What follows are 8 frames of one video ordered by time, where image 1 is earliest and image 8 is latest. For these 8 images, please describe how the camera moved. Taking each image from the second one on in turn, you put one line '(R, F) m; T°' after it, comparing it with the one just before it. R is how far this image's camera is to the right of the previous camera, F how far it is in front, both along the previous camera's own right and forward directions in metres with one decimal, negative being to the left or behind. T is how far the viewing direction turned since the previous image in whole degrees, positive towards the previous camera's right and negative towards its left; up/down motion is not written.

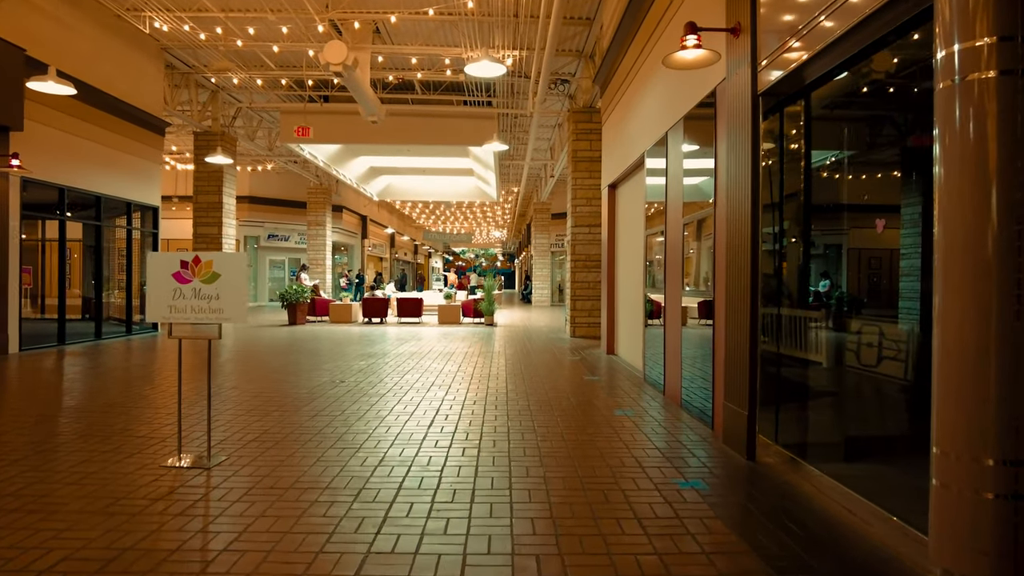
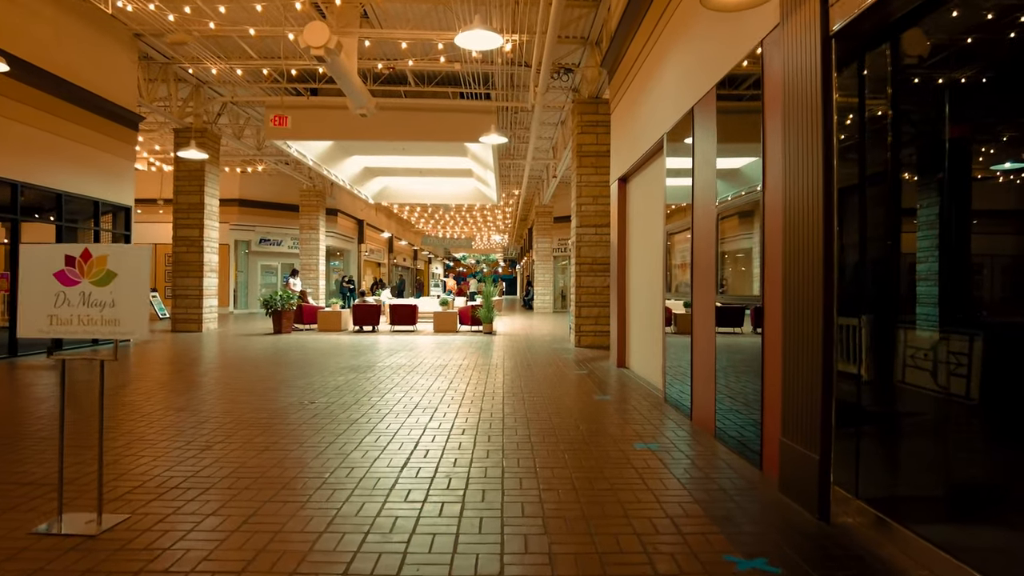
(0.0, +0.9) m; 0°
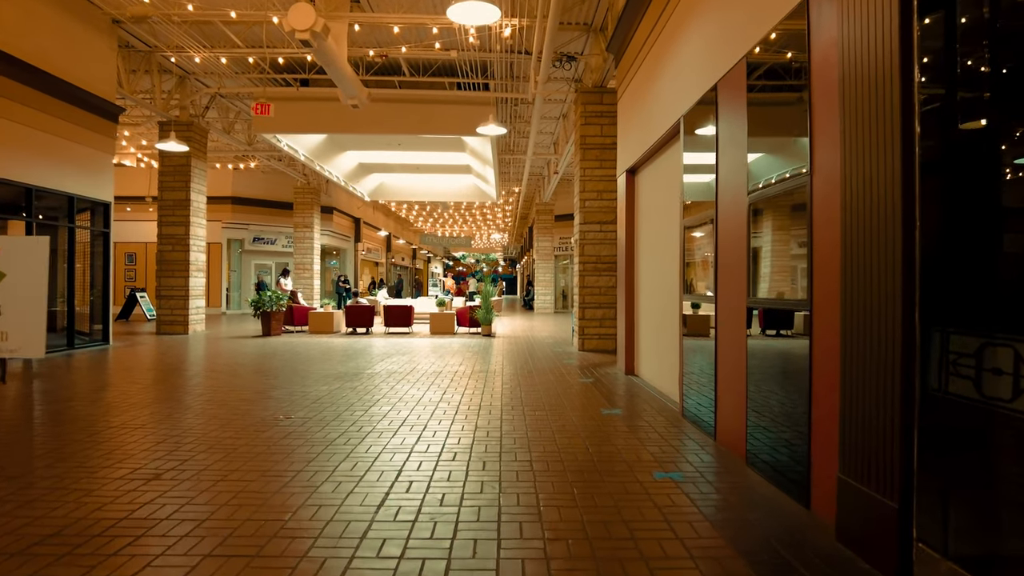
(0.0, +0.6) m; 0°
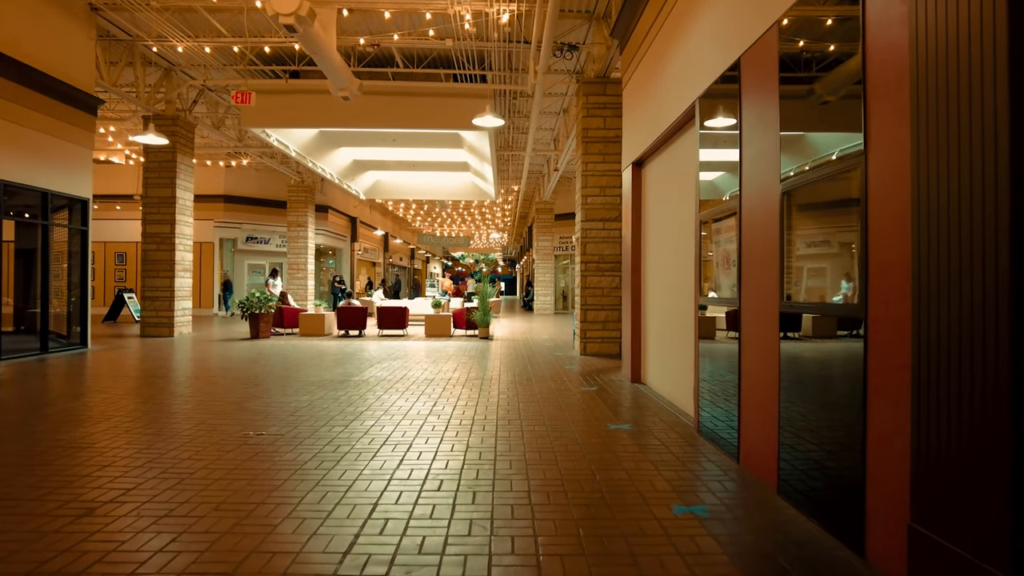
(0.0, +0.5) m; 0°
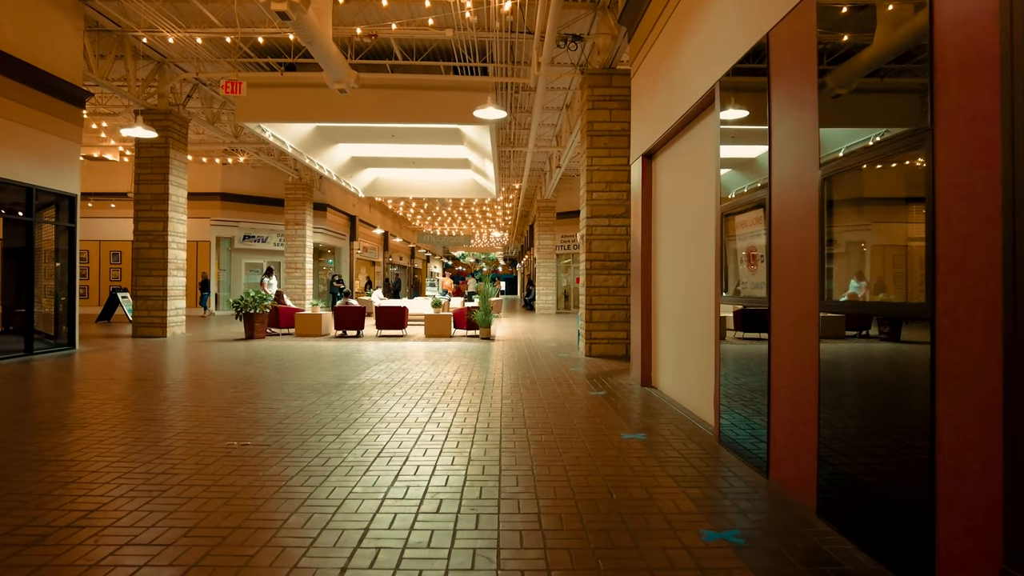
(0.0, +0.3) m; 0°
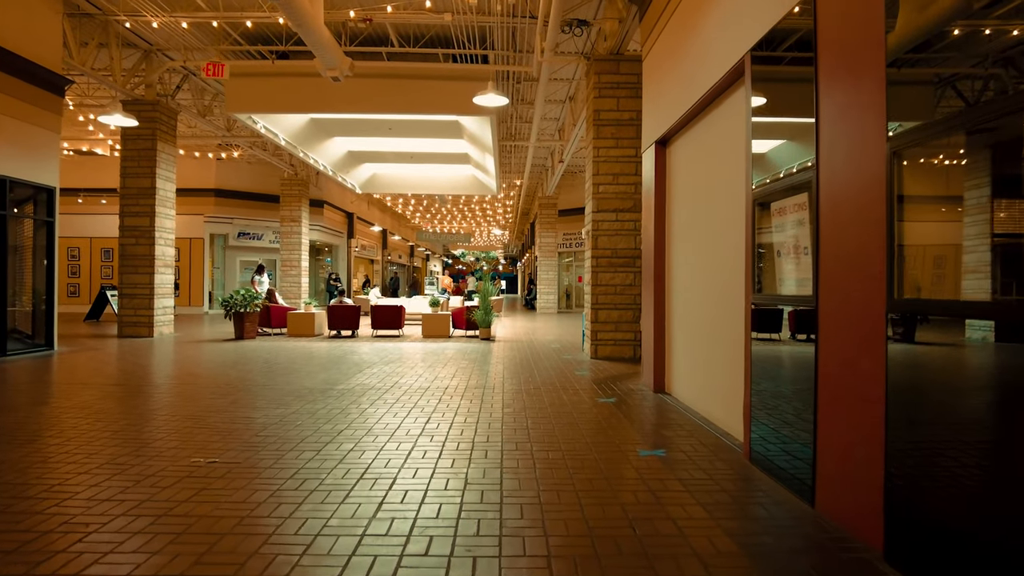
(0.0, +0.5) m; 0°
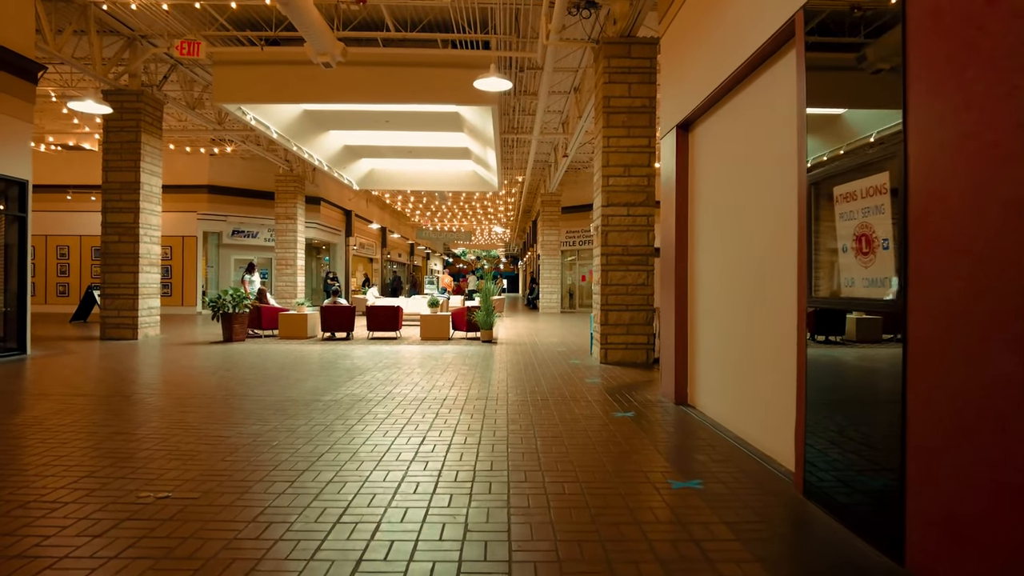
(0.0, +0.6) m; 0°
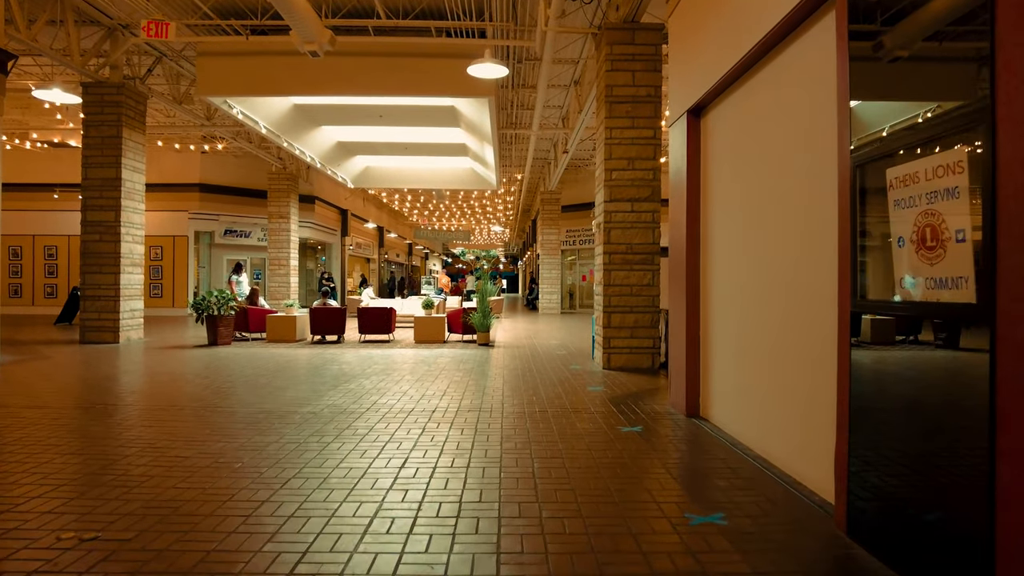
(0.0, +0.5) m; 0°
